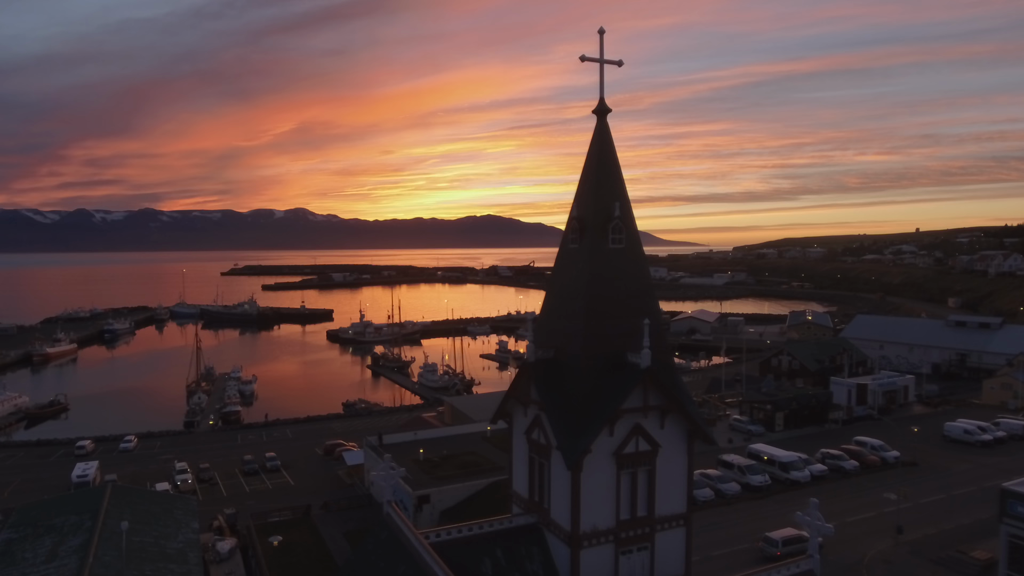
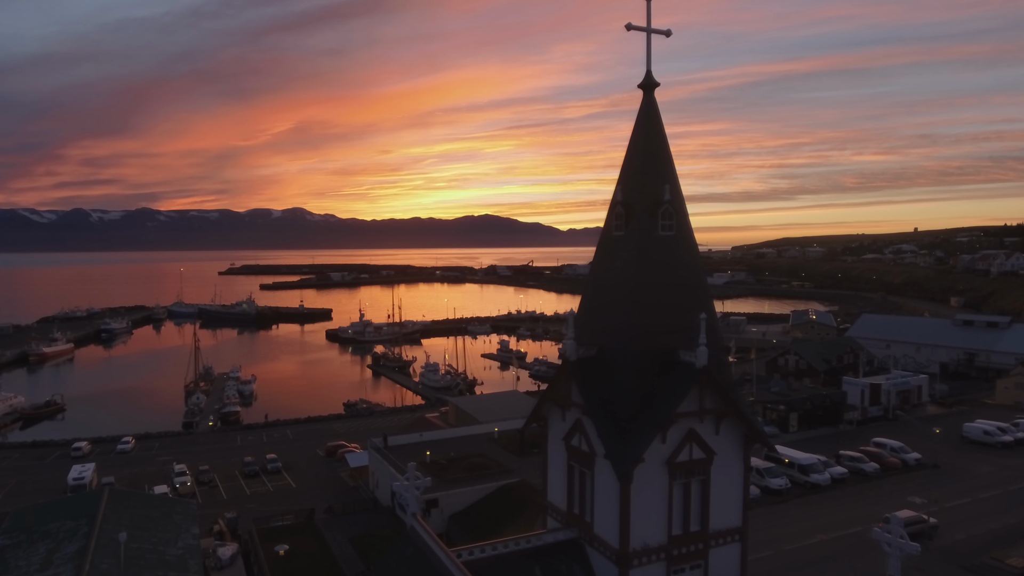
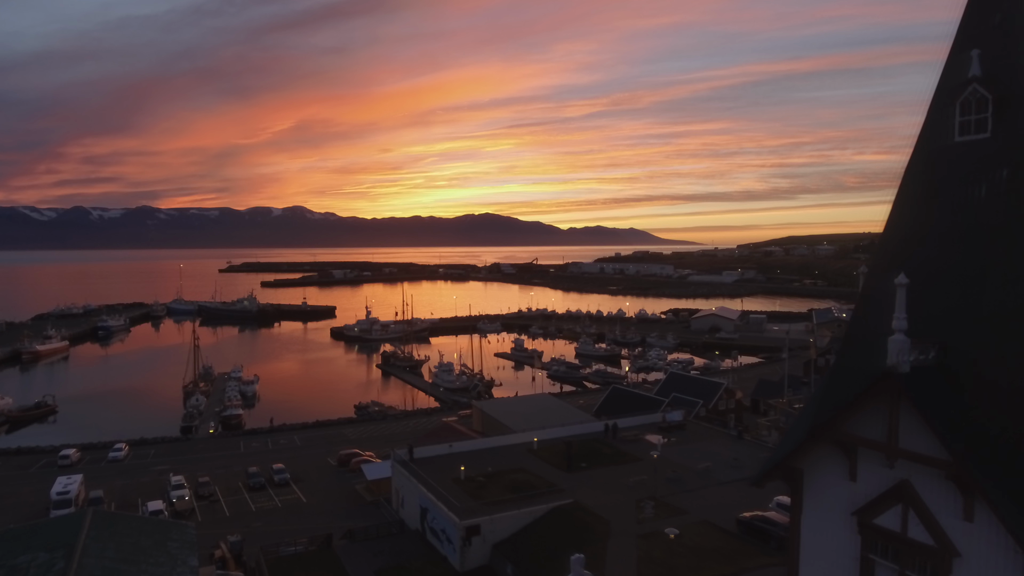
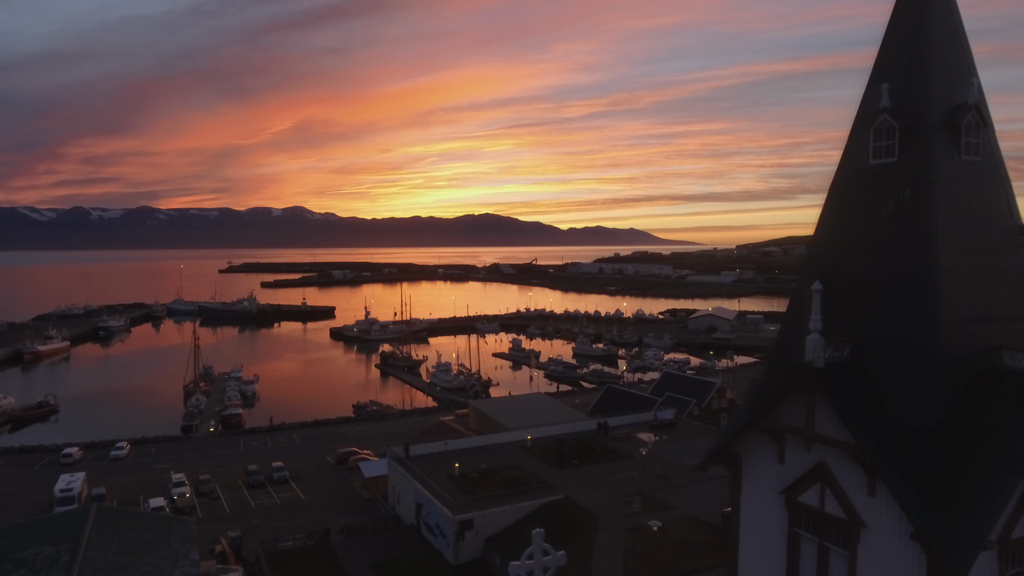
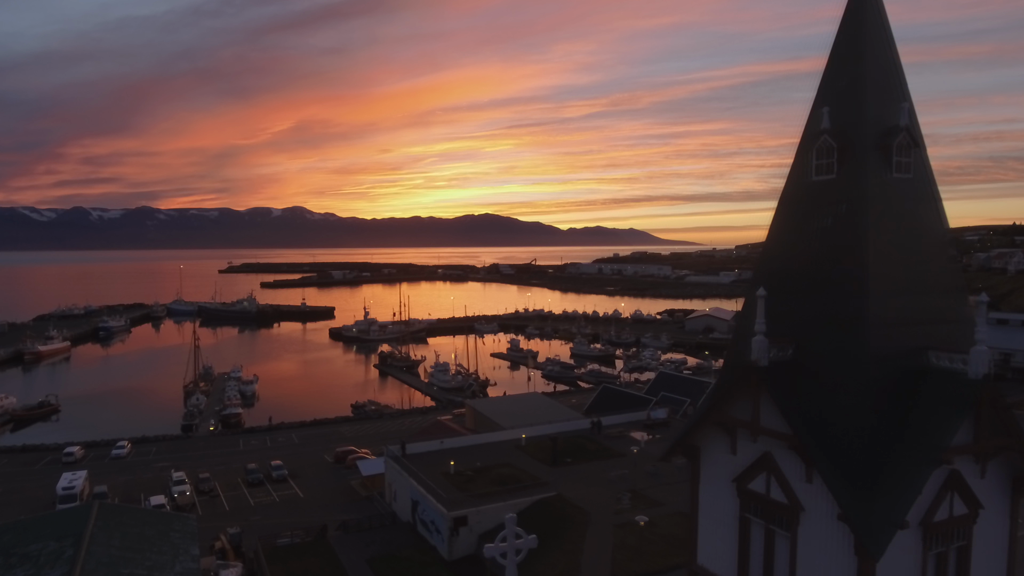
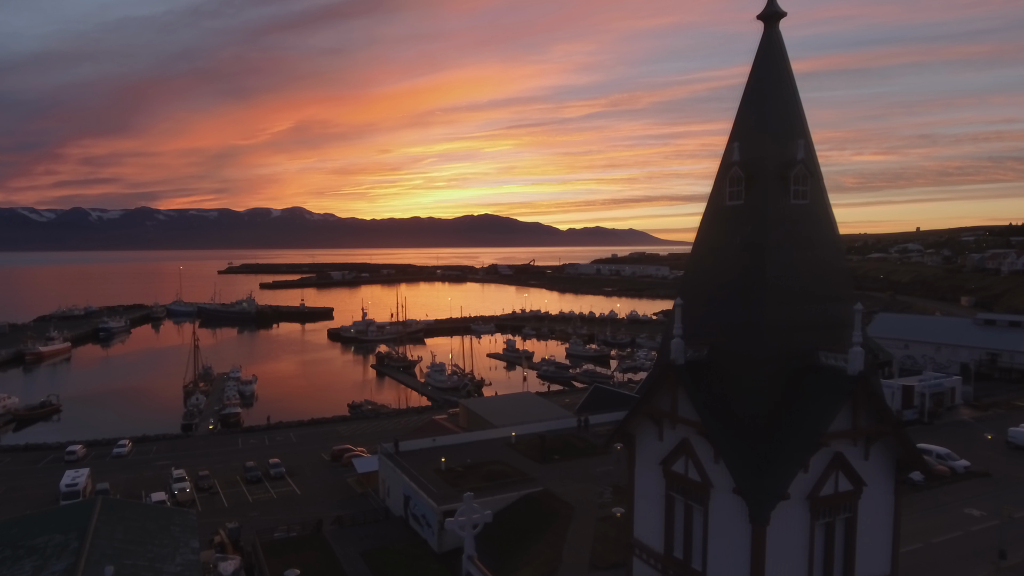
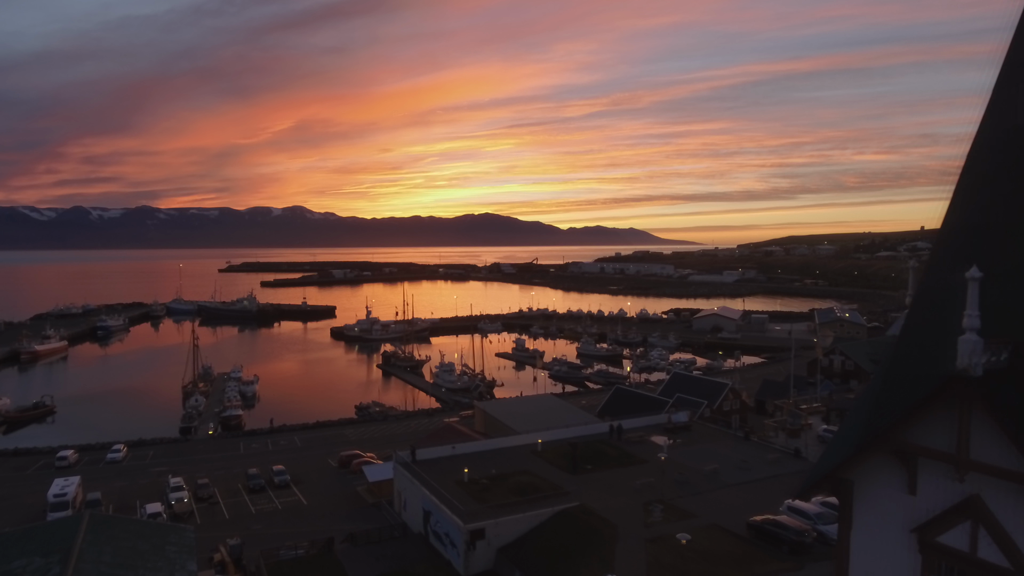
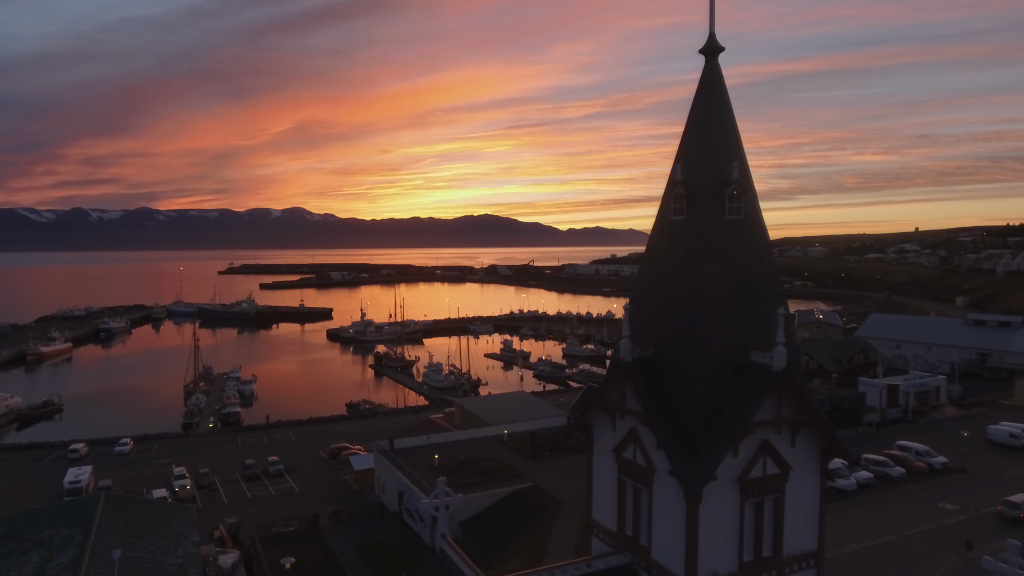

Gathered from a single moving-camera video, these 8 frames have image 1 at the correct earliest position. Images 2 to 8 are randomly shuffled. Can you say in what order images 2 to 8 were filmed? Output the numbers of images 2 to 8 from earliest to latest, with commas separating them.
2, 8, 6, 5, 4, 3, 7
